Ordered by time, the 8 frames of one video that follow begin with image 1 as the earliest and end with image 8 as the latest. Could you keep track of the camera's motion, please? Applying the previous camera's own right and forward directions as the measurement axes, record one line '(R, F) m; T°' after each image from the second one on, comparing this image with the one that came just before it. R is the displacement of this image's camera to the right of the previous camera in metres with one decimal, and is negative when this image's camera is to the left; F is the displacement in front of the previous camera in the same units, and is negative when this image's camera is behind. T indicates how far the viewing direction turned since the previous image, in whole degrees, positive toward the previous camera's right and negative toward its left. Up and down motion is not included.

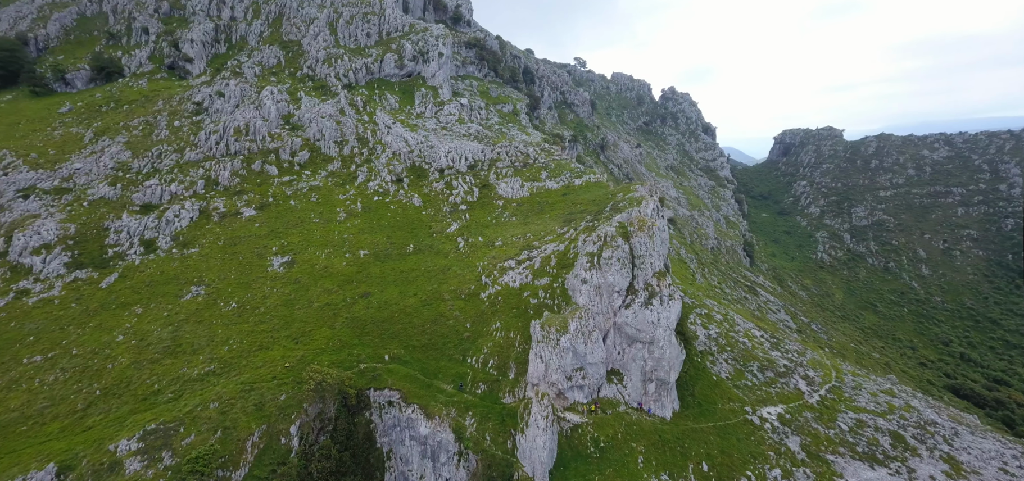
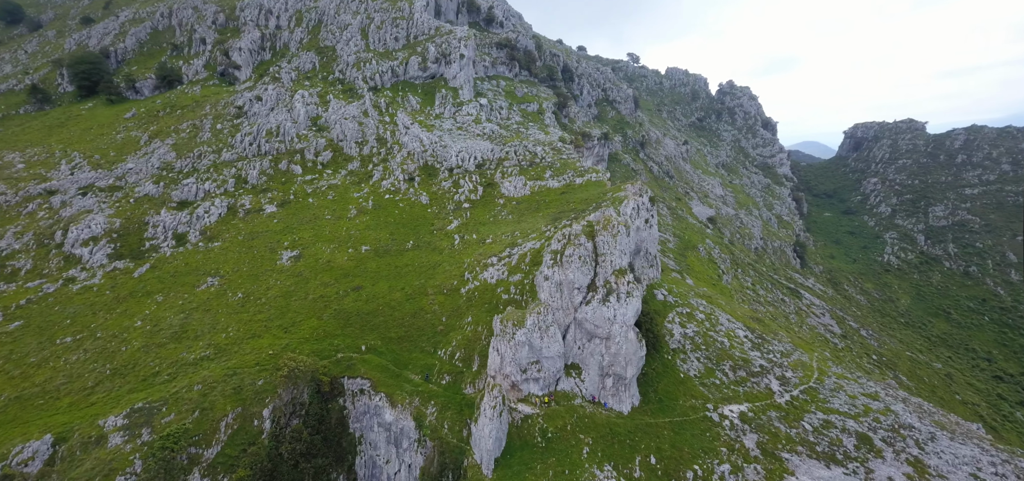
(+7.6, -1.4) m; -5°
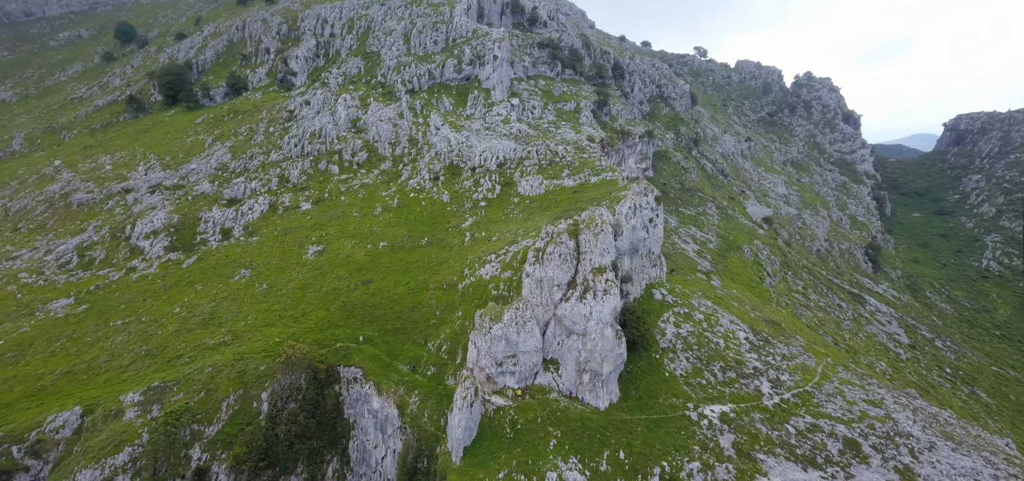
(+7.0, -1.0) m; -6°
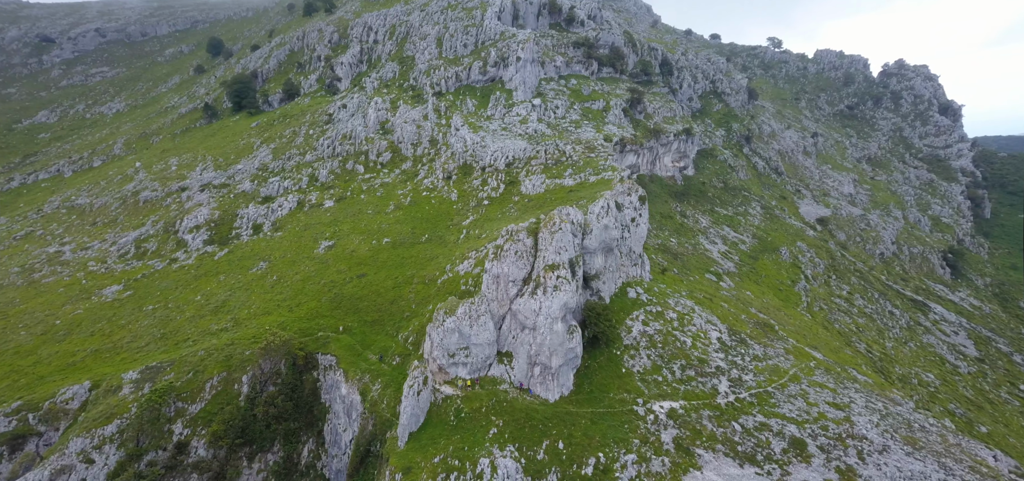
(+9.3, -1.5) m; -6°
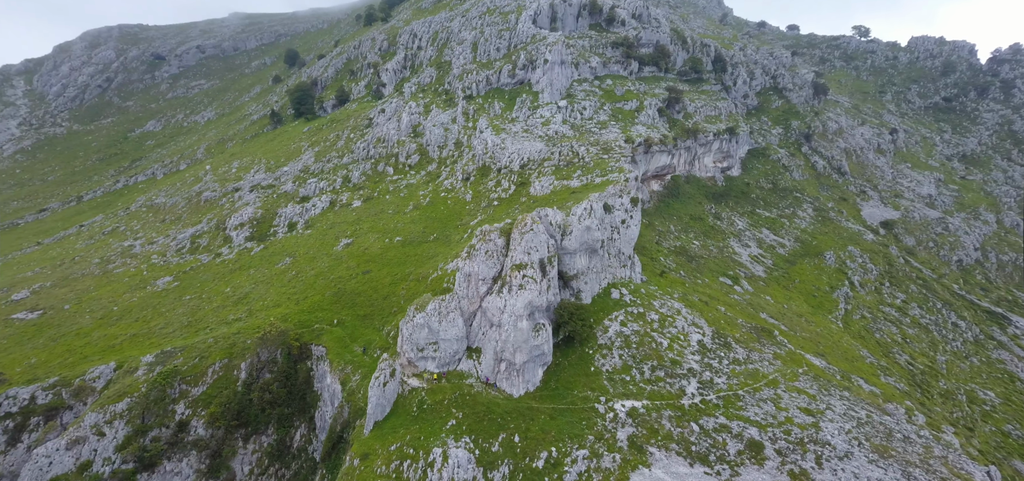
(+8.4, -1.3) m; -6°
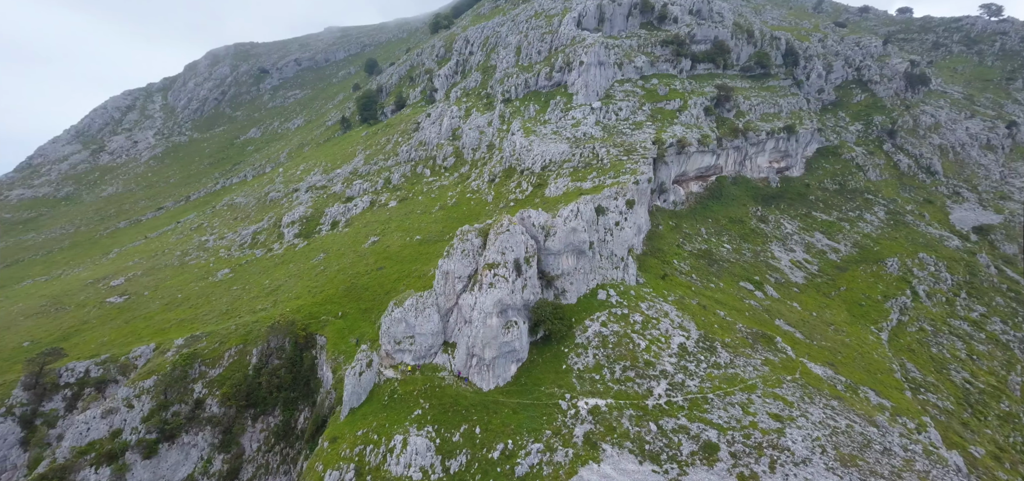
(+9.5, -1.5) m; -7°
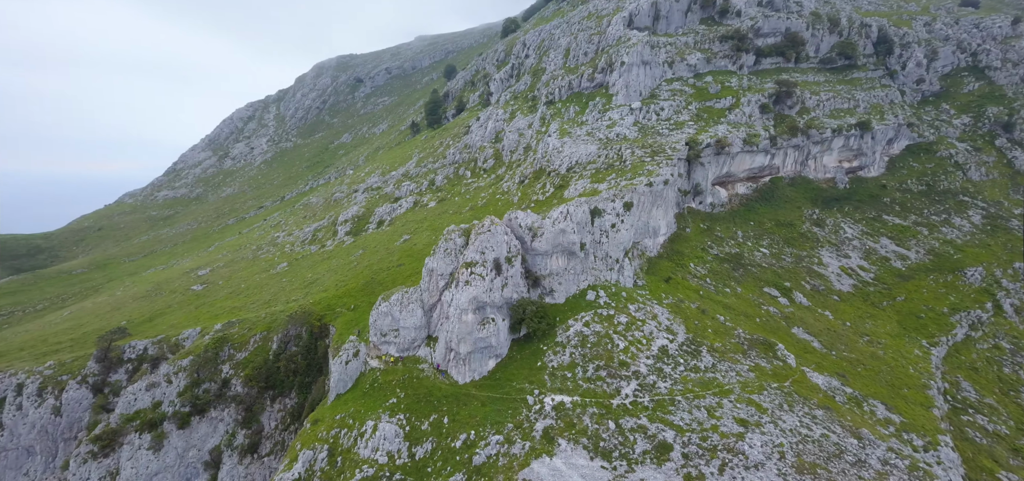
(+10.1, -1.6) m; -8°
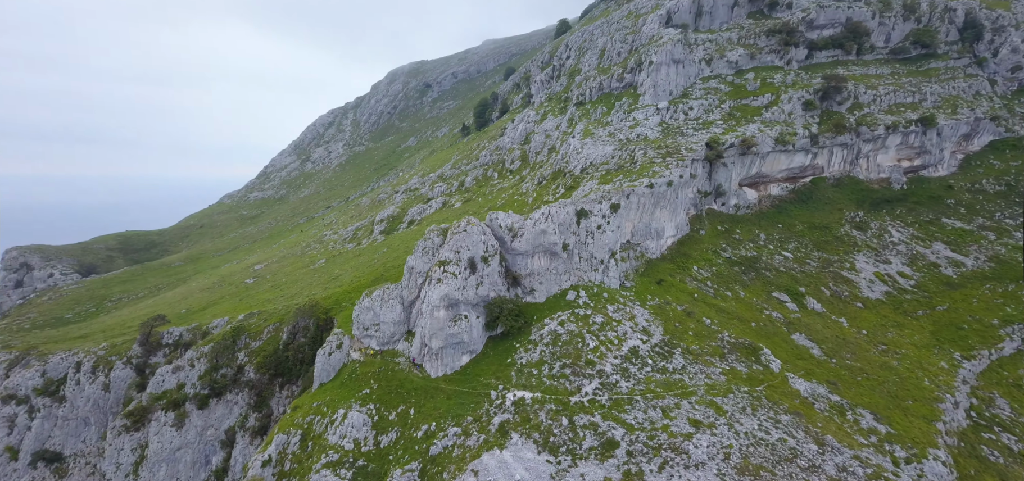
(+9.5, -1.6) m; -6°
